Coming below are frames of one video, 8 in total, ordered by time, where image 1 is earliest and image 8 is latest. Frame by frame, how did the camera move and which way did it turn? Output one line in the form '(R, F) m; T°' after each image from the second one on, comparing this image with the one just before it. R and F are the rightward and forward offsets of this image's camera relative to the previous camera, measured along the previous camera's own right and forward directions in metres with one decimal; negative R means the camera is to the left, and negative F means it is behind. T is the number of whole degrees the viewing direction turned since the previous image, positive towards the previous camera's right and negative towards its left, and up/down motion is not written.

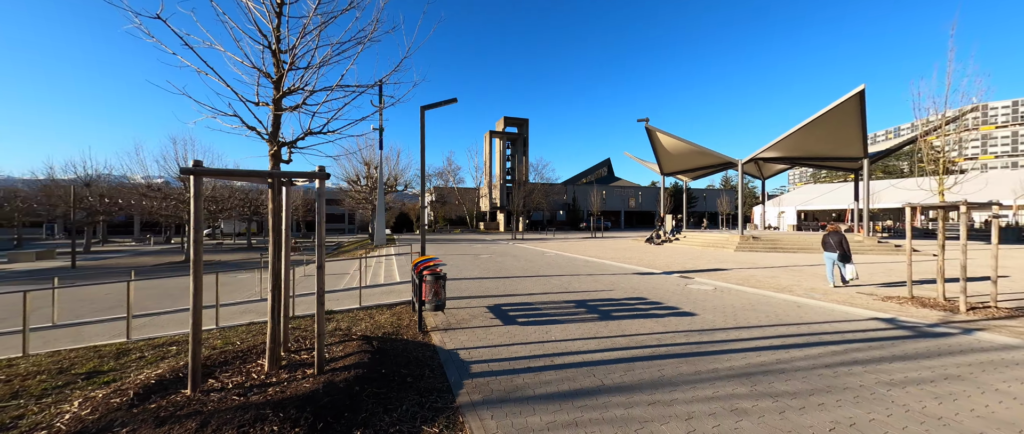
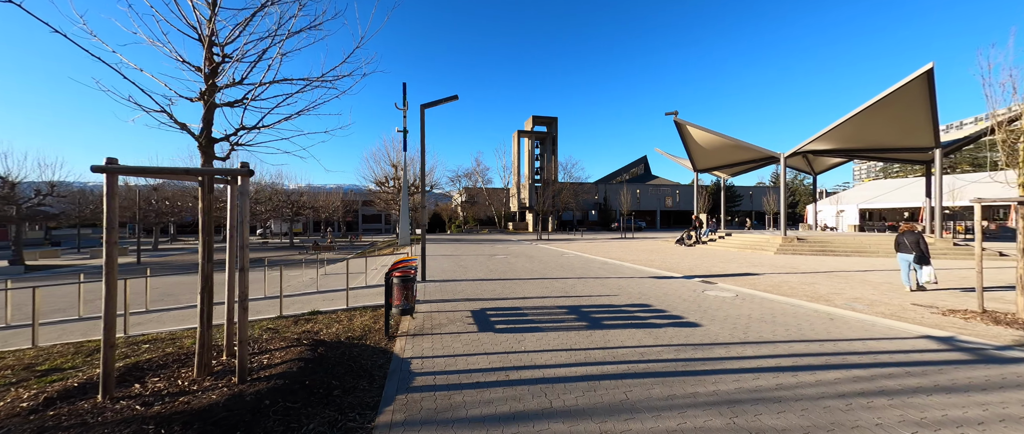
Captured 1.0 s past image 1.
(+0.8, +0.4) m; -6°
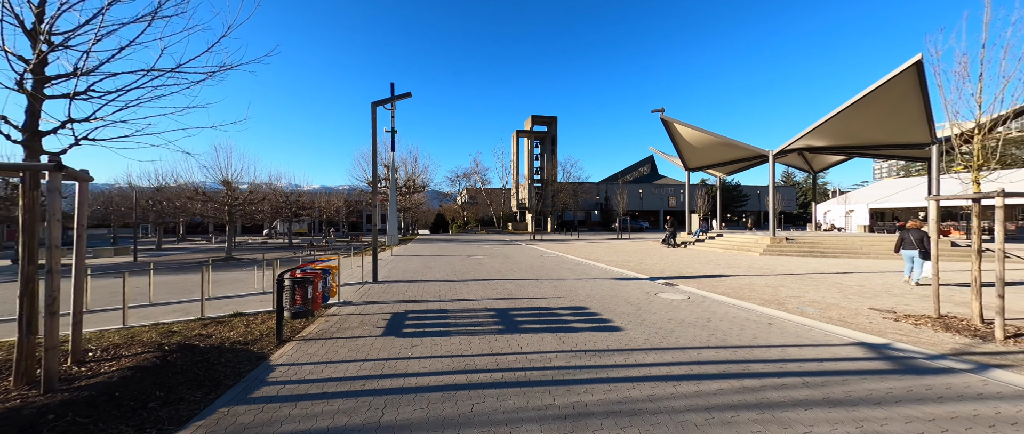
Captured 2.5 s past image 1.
(+1.3, +0.2) m; -1°
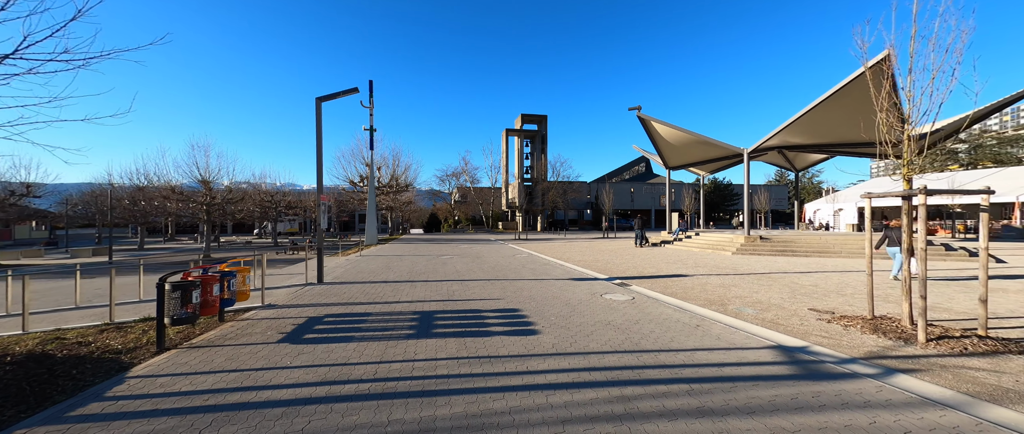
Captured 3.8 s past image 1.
(+1.1, +0.2) m; +1°
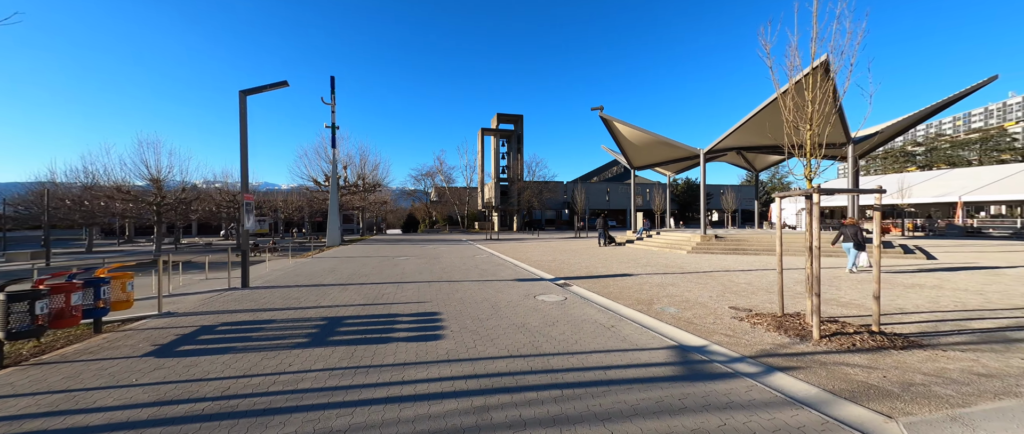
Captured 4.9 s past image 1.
(+1.0, +0.1) m; +3°
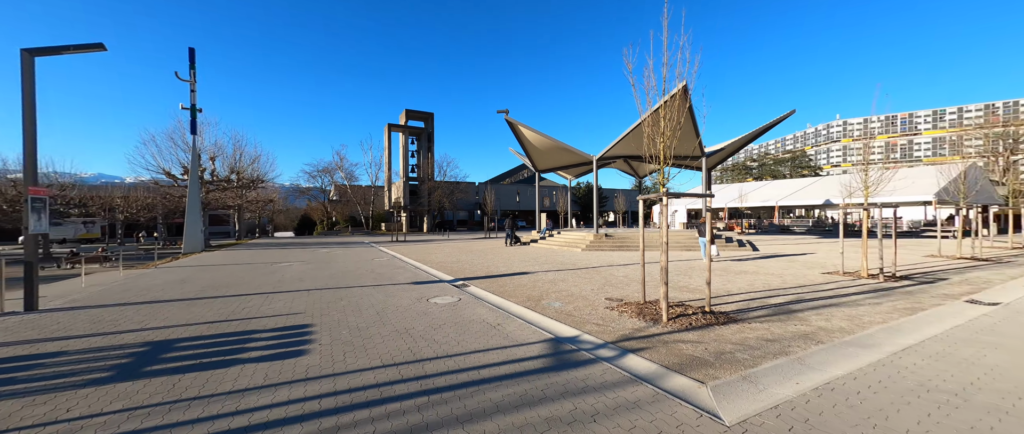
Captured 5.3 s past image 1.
(+0.4, -0.1) m; +13°
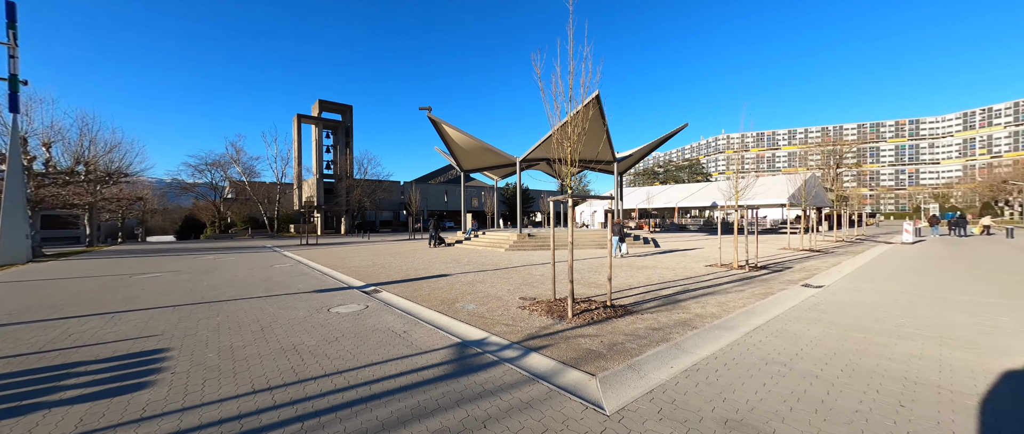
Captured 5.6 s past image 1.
(+0.3, 0.0) m; +11°
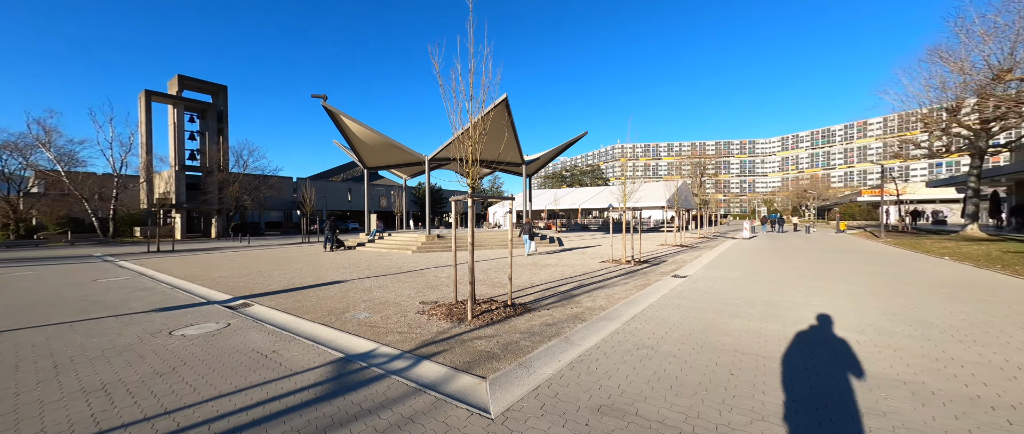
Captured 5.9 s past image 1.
(+0.3, +0.1) m; +13°
